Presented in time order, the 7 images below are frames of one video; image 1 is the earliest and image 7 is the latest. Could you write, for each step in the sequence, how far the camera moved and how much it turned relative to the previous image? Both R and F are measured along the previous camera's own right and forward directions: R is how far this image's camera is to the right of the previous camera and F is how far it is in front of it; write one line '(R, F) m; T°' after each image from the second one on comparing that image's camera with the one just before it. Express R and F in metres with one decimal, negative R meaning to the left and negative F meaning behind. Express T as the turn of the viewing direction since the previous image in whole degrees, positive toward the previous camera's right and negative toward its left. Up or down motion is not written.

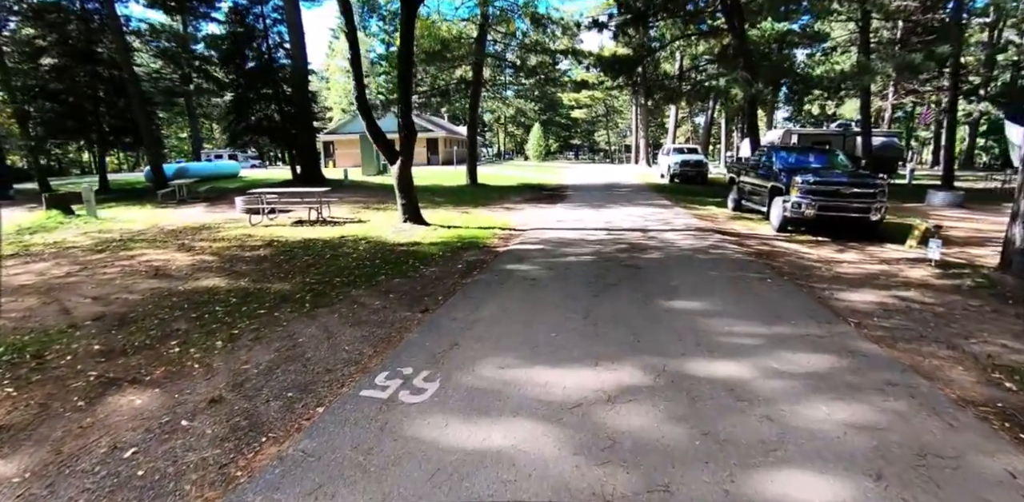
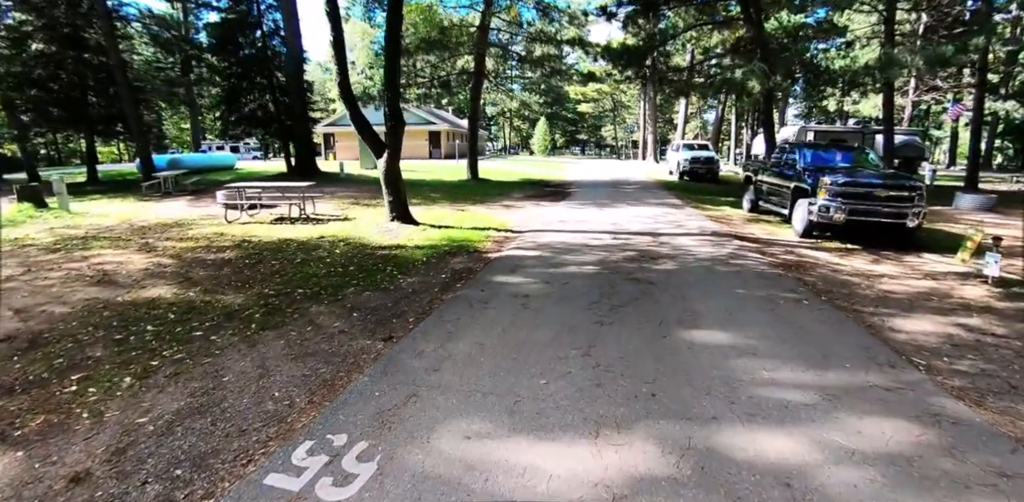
(+0.2, +1.0) m; -1°
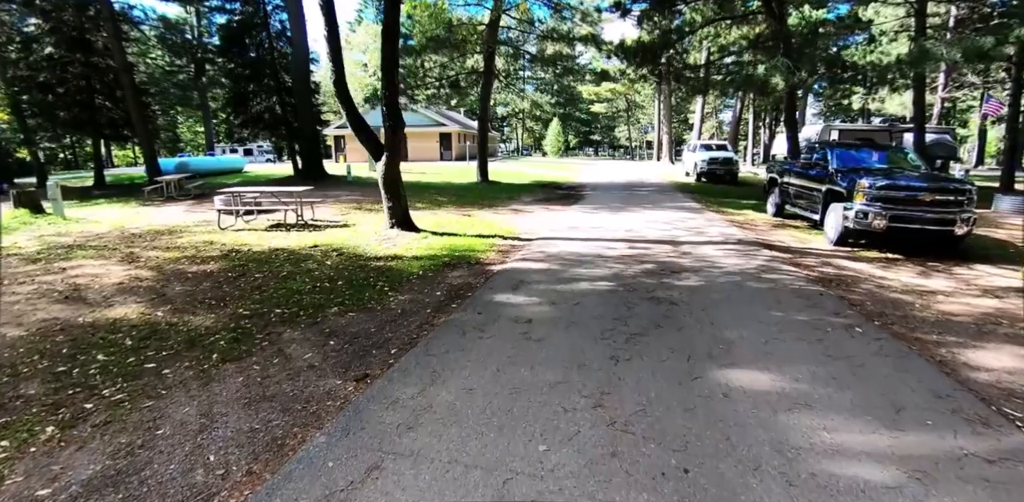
(+0.1, +0.7) m; -1°
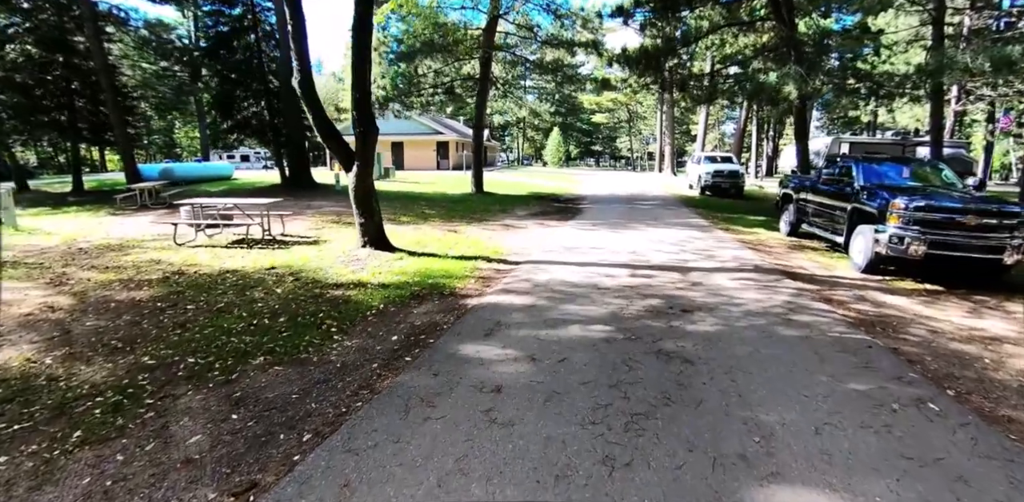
(+0.2, +1.1) m; 0°
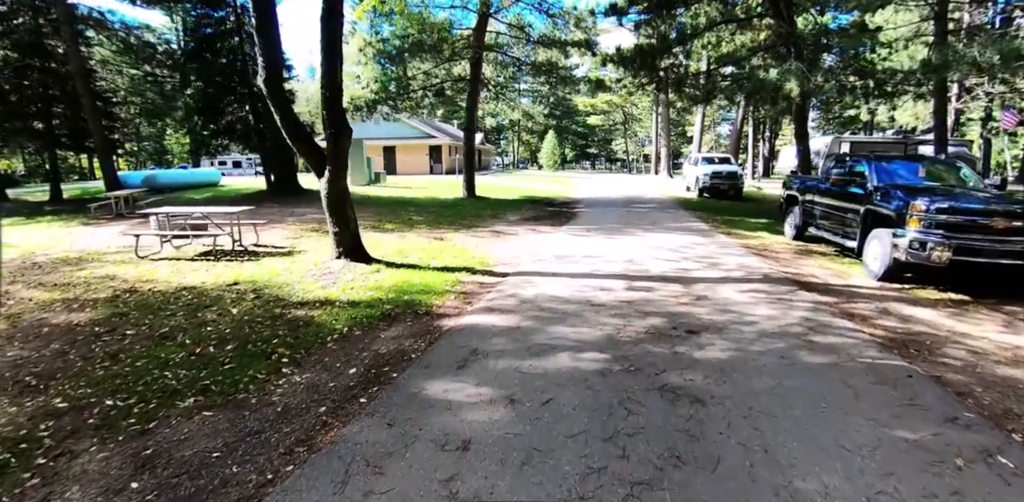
(+0.1, +0.7) m; 0°
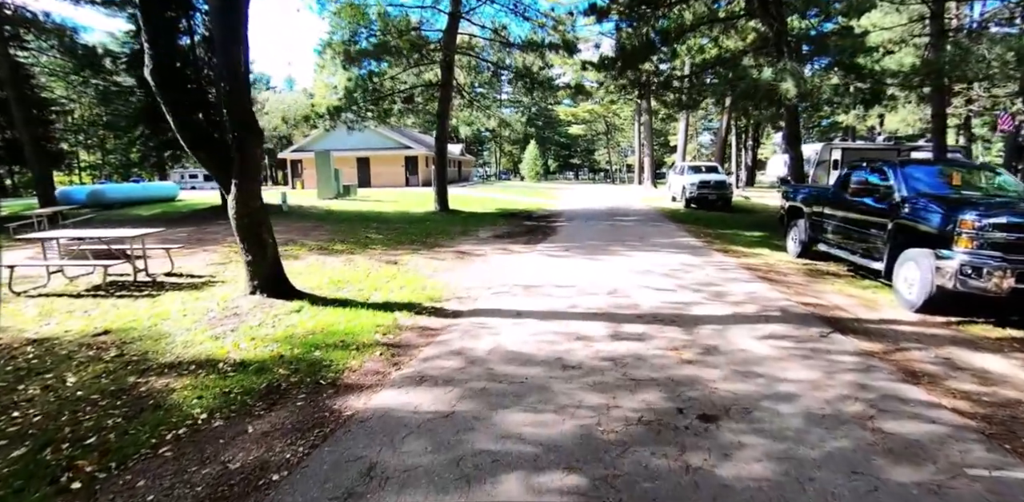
(+0.3, +1.5) m; +2°
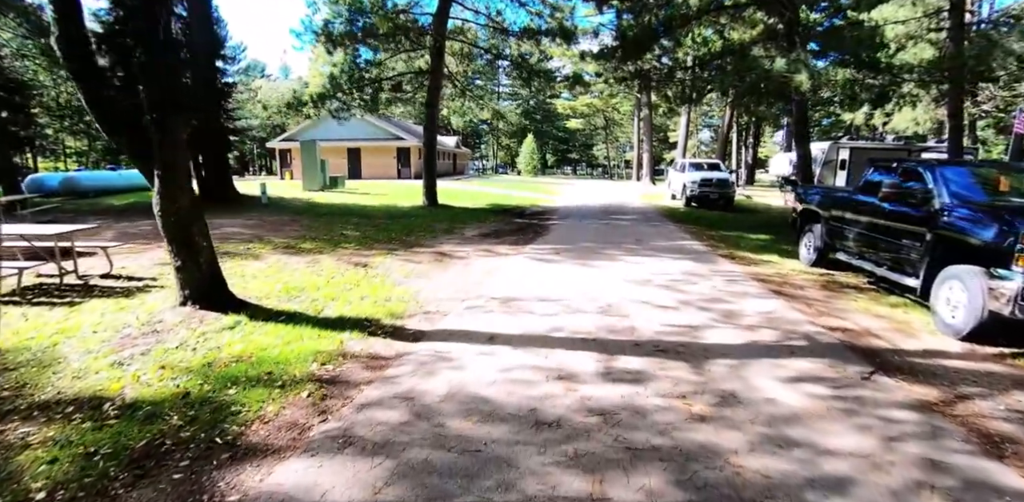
(+0.2, +1.0) m; 0°
